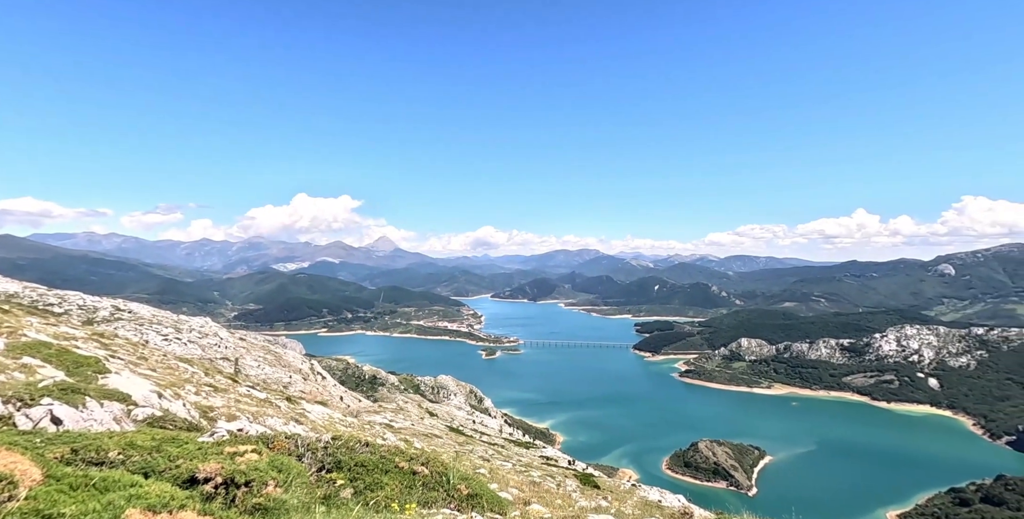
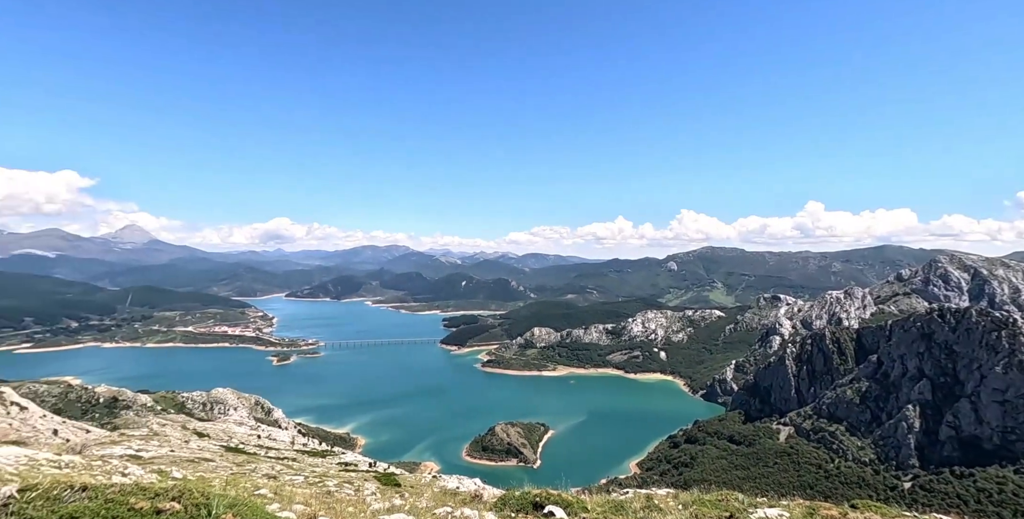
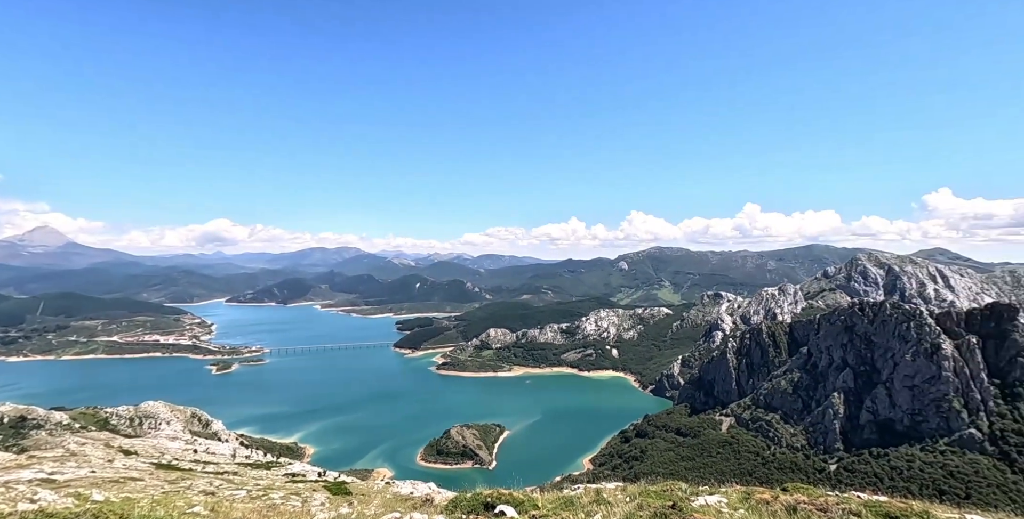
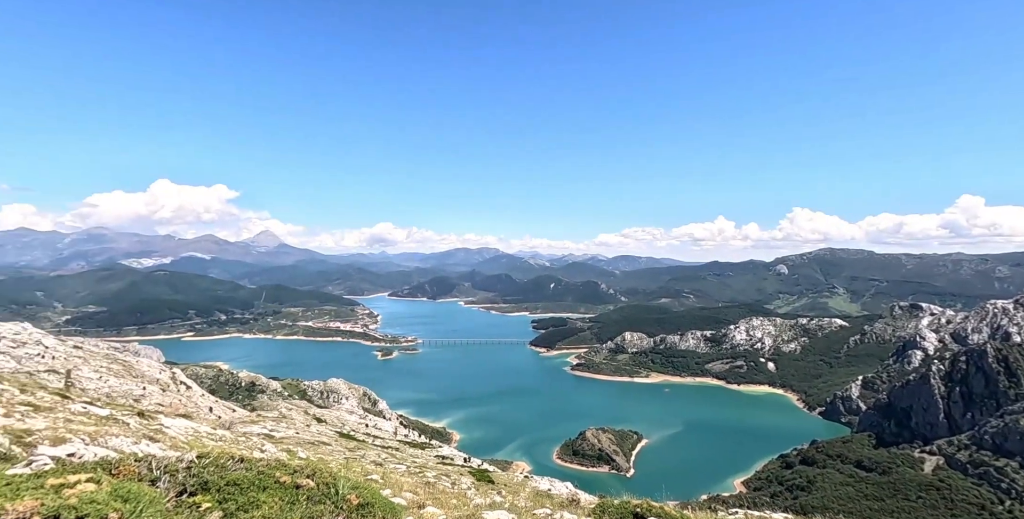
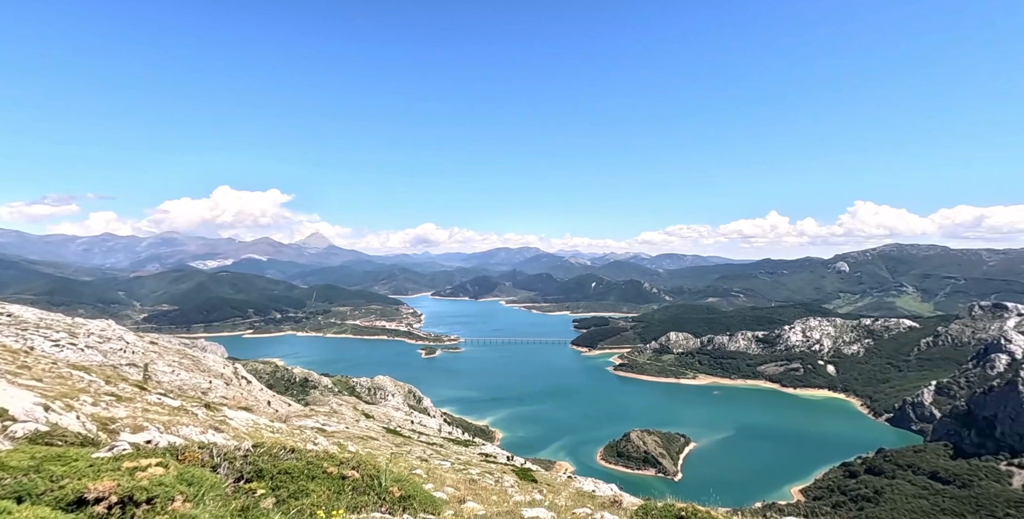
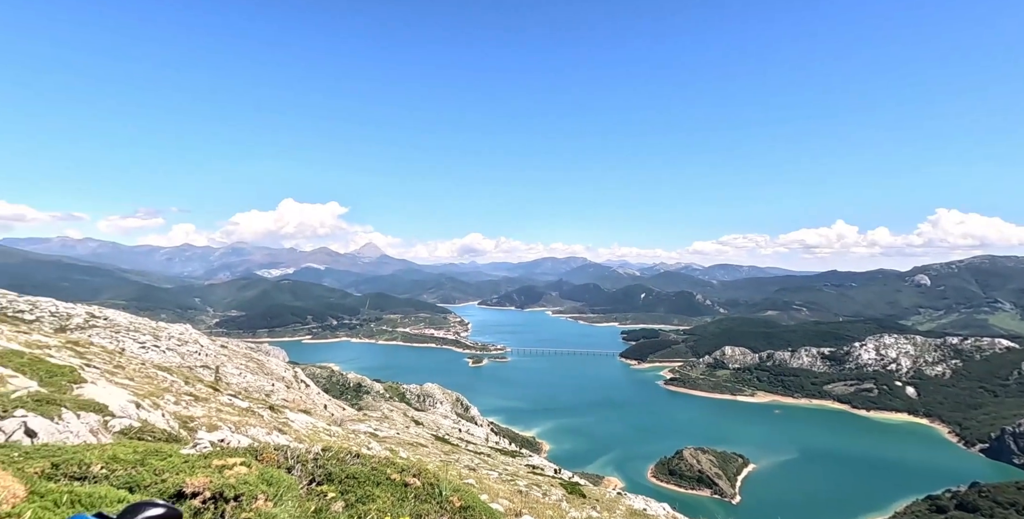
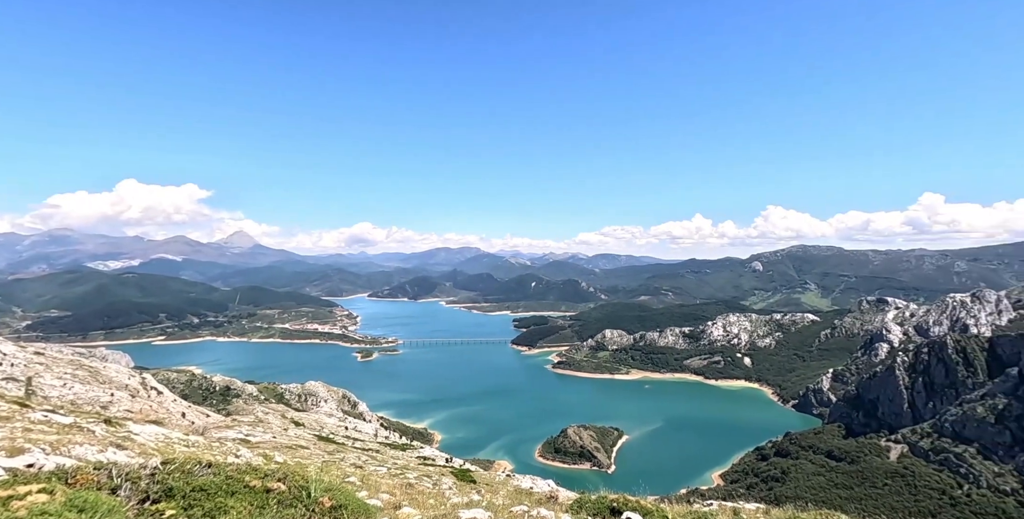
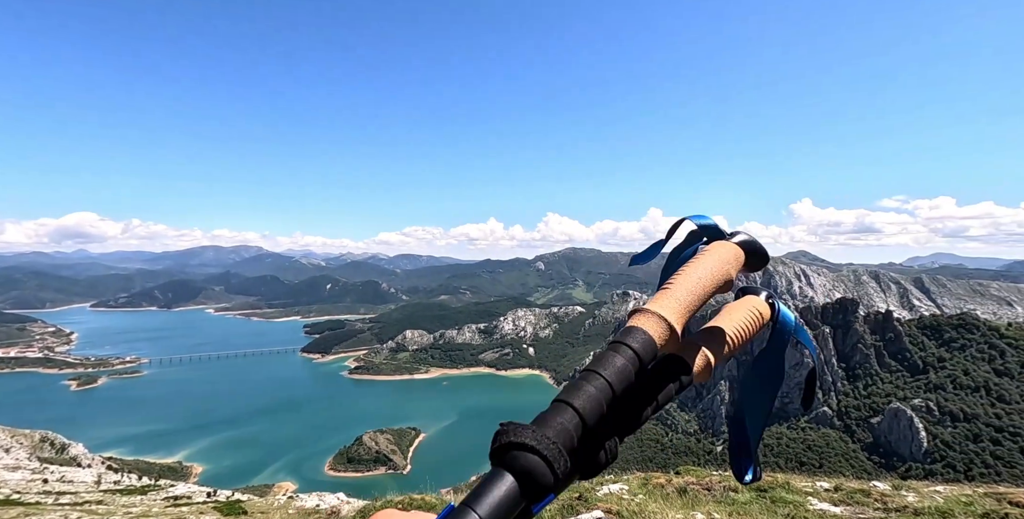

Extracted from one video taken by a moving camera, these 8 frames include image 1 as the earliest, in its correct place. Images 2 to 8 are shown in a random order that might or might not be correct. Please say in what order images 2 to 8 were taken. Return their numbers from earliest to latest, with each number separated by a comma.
5, 7, 3, 8, 2, 4, 6
